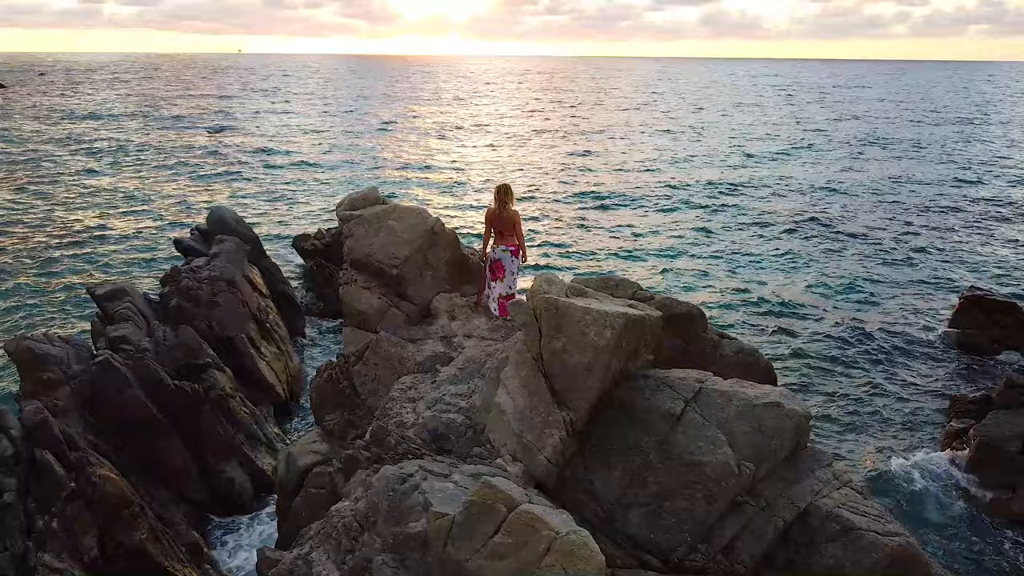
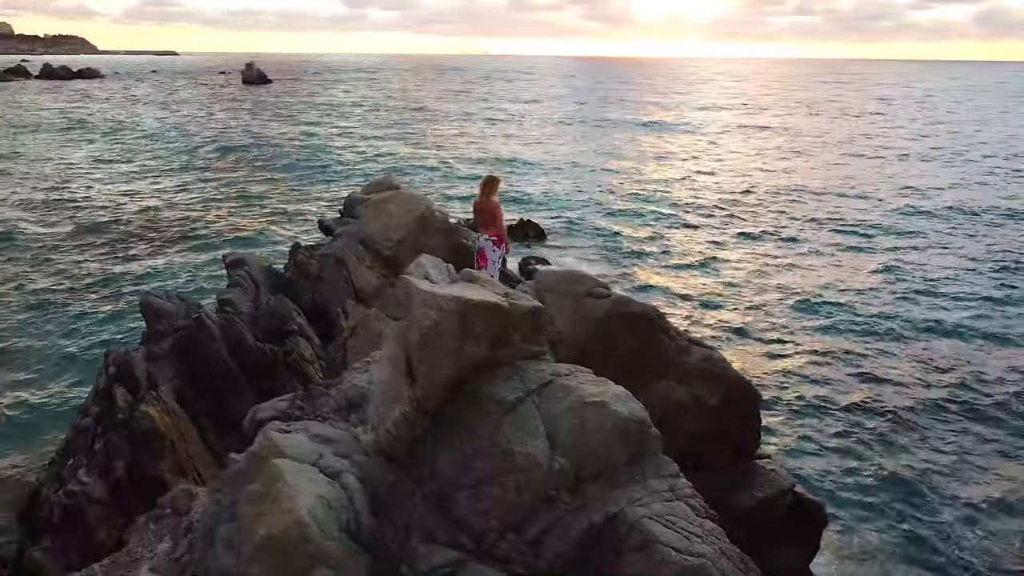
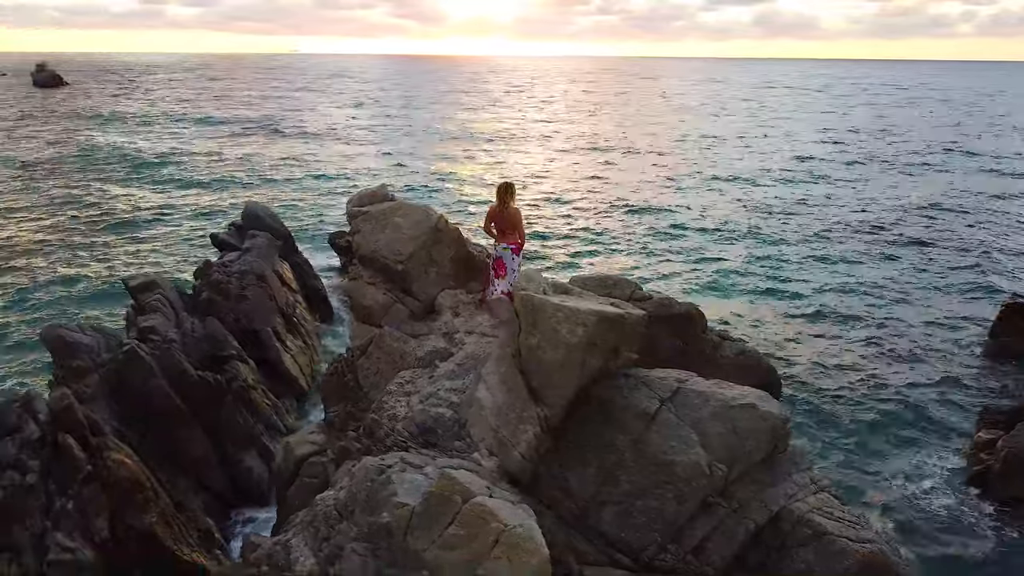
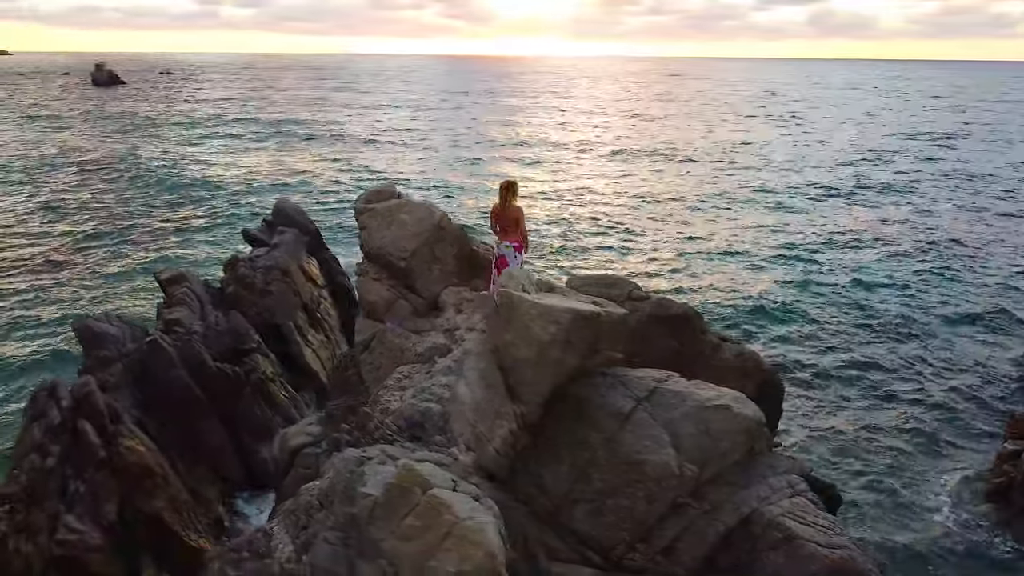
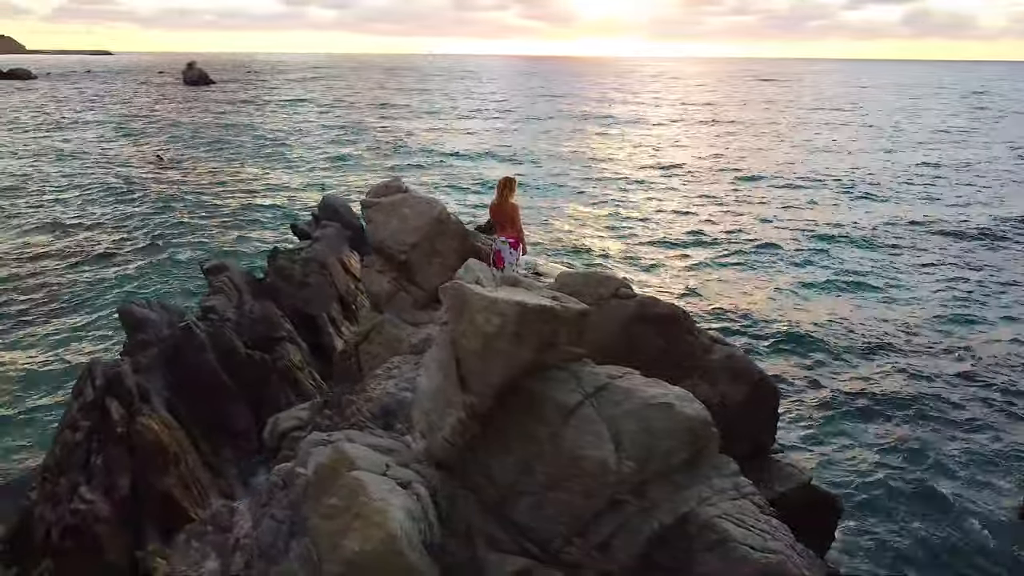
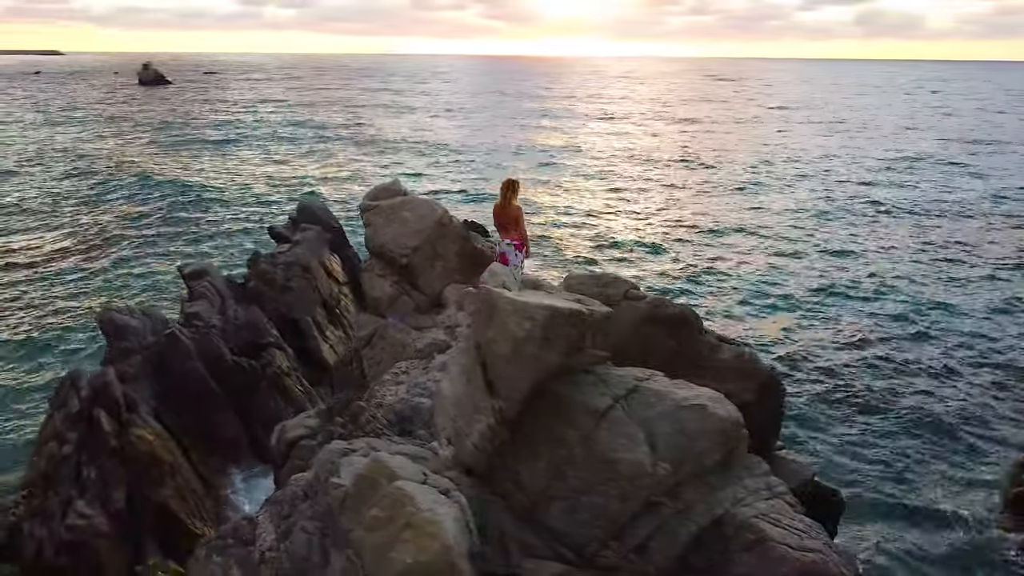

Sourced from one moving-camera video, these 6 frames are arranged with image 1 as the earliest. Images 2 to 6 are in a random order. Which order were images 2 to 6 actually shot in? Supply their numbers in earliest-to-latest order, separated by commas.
3, 4, 6, 5, 2
